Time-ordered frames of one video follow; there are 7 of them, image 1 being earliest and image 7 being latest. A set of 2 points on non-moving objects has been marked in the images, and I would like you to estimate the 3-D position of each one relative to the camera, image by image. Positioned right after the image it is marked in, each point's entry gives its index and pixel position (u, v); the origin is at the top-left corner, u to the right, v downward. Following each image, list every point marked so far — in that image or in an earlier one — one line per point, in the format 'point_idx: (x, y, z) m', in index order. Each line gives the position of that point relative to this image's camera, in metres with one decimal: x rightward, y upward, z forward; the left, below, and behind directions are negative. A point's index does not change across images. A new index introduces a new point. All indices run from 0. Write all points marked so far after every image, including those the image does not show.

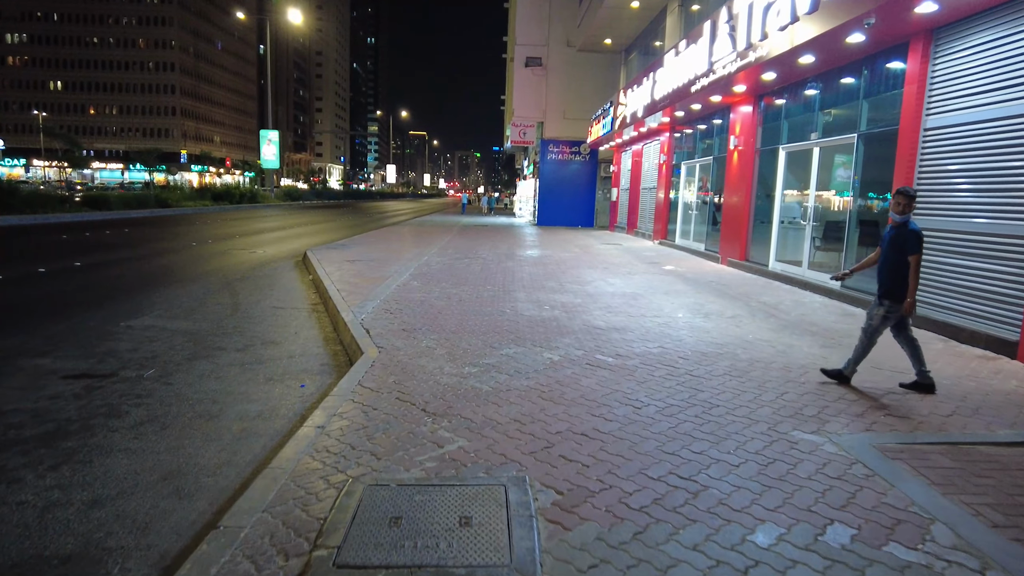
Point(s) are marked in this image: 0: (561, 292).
0: (+0.8, -0.1, +10.3) m
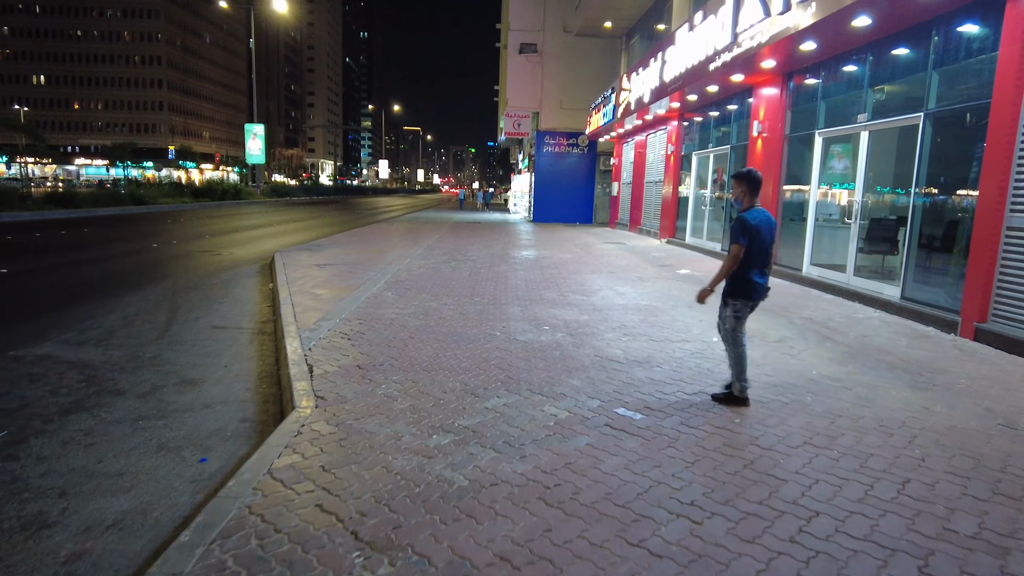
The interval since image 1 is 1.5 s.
0: (+0.7, -0.2, +8.5) m
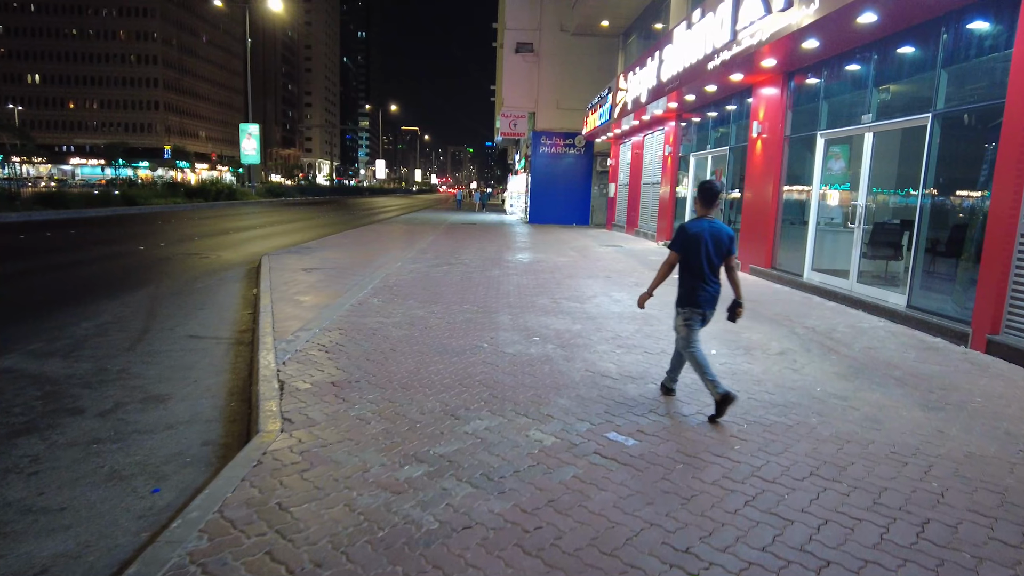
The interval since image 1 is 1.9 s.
0: (+0.5, -0.3, +8.2) m
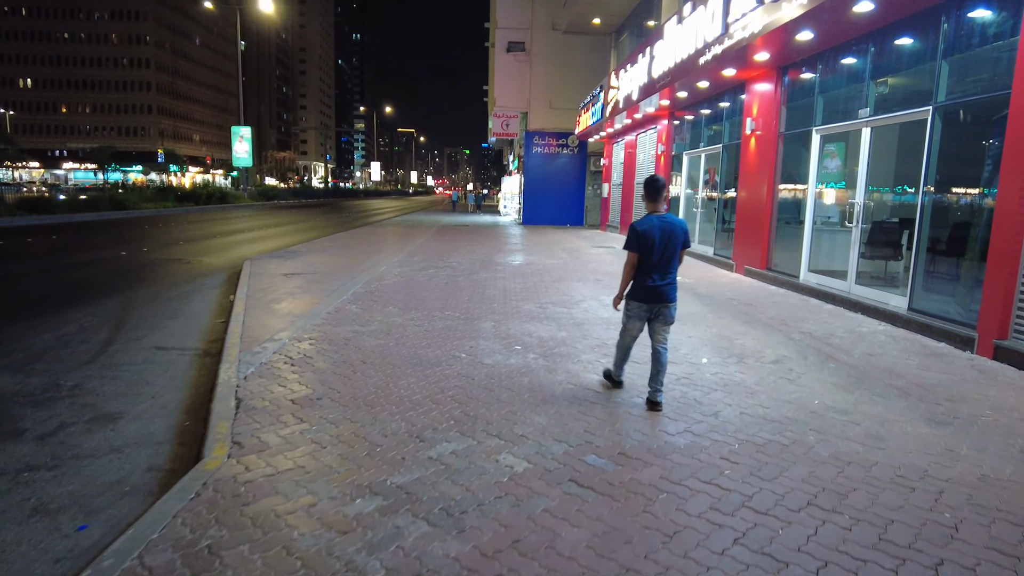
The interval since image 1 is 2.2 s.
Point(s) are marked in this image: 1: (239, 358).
0: (+0.3, -0.4, +7.8) m
1: (-2.6, -0.7, +6.1) m
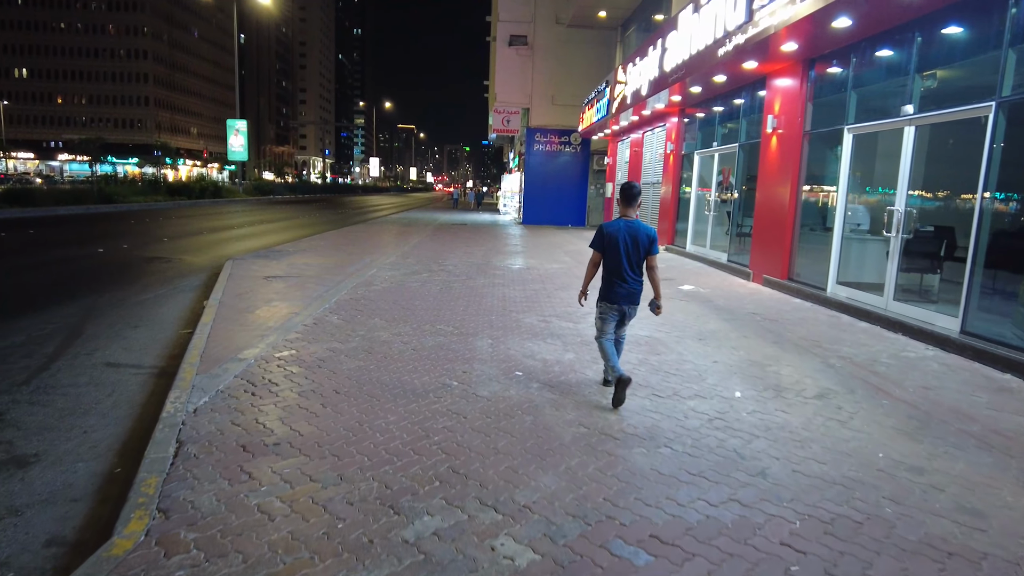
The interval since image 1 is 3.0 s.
0: (+0.3, -0.5, +7.0) m
1: (-2.6, -0.8, +5.3) m
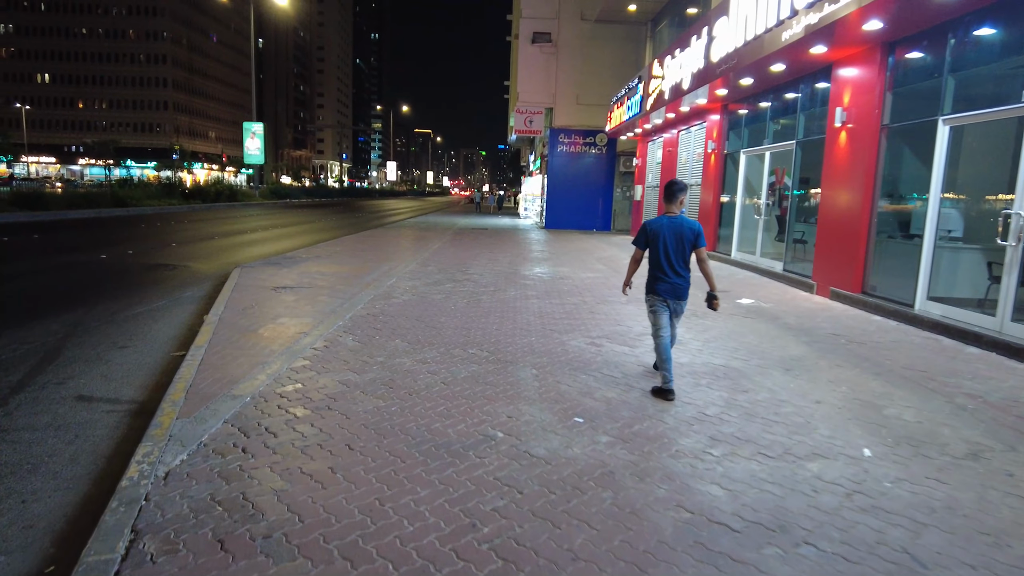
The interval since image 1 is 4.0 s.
0: (+0.8, -0.7, +5.8) m
1: (-2.2, -0.9, +4.2) m
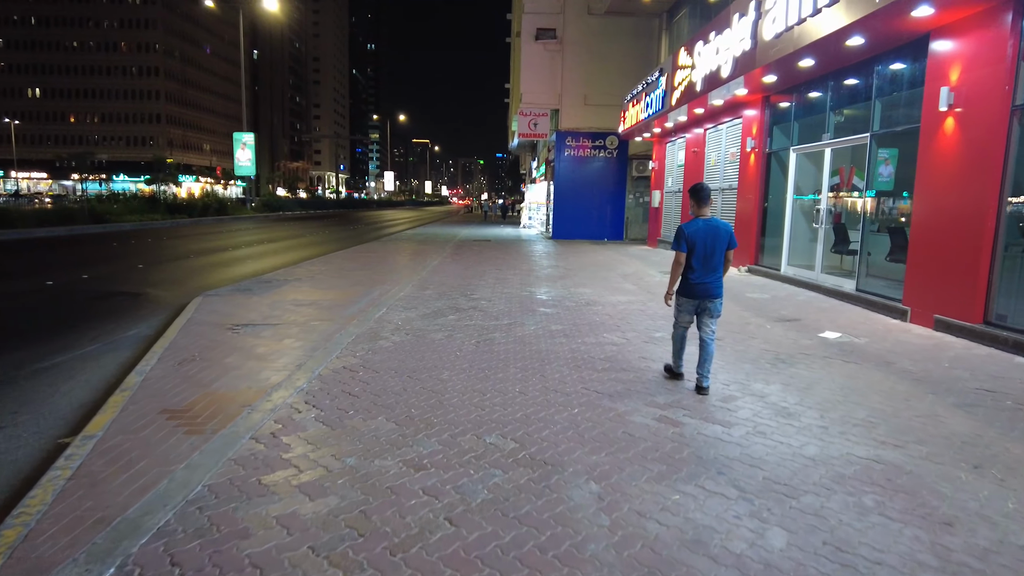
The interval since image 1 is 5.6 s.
0: (+1.0, -1.0, +3.8) m
1: (-1.9, -1.3, +2.1) m
